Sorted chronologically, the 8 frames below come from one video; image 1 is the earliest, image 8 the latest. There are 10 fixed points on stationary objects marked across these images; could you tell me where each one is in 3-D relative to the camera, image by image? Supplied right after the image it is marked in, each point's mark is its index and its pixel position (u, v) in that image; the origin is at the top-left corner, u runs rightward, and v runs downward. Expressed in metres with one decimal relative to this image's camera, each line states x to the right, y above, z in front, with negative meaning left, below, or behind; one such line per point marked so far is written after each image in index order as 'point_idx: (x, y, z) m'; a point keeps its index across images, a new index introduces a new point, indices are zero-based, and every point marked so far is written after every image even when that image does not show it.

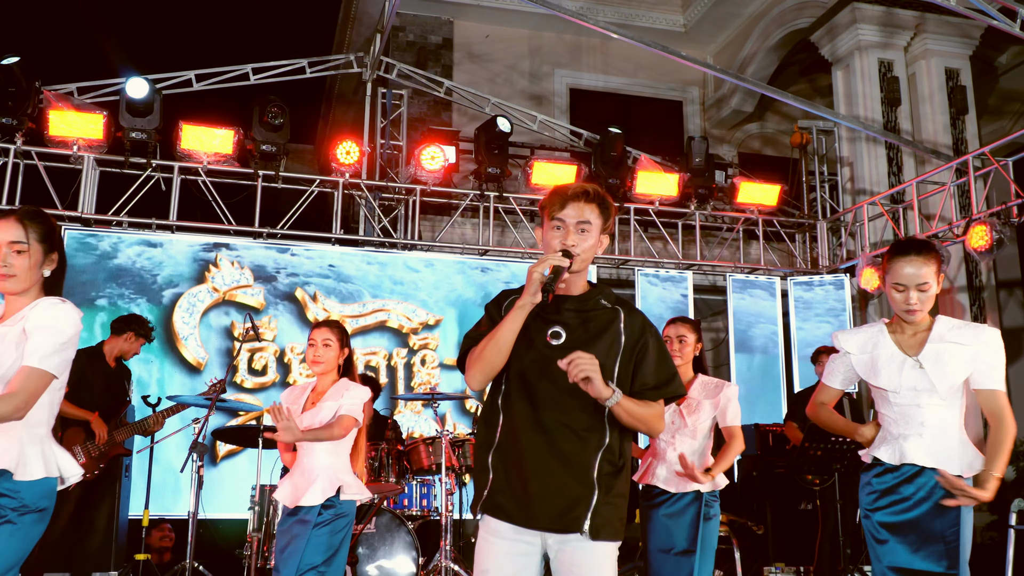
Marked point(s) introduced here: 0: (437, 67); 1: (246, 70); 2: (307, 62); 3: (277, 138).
0: (-1.0, +3.0, +13.6) m
1: (-2.3, +1.9, +8.4) m
2: (-1.8, +2.0, +8.7) m
3: (-1.9, +1.2, +8.0) m
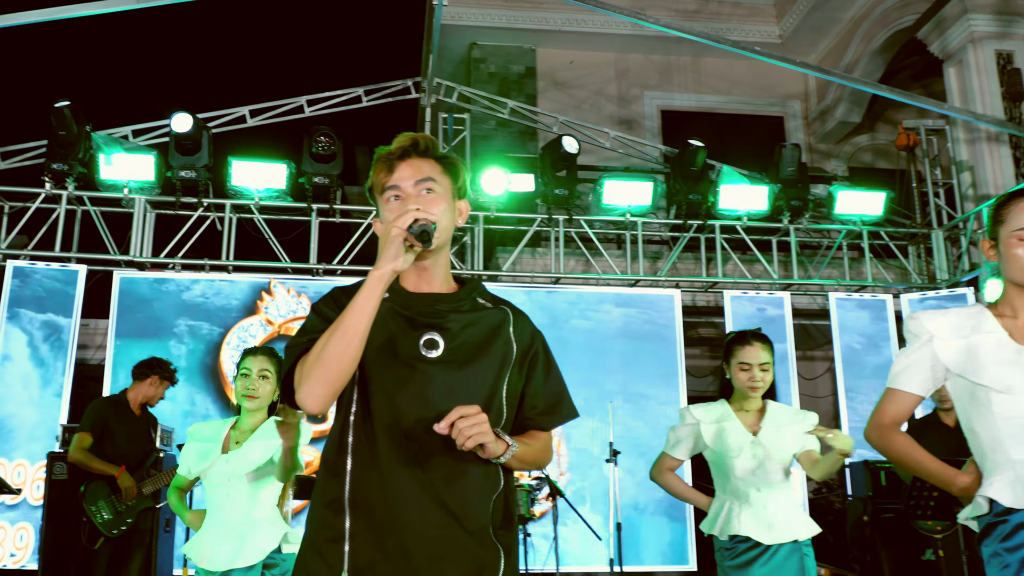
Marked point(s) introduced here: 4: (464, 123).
0: (+0.2, +2.6, +13.1) m
1: (-1.8, +1.5, +8.1) m
2: (-1.3, +1.7, +8.3) m
3: (-1.4, +0.9, +7.6) m
4: (-0.4, +1.5, +8.6) m
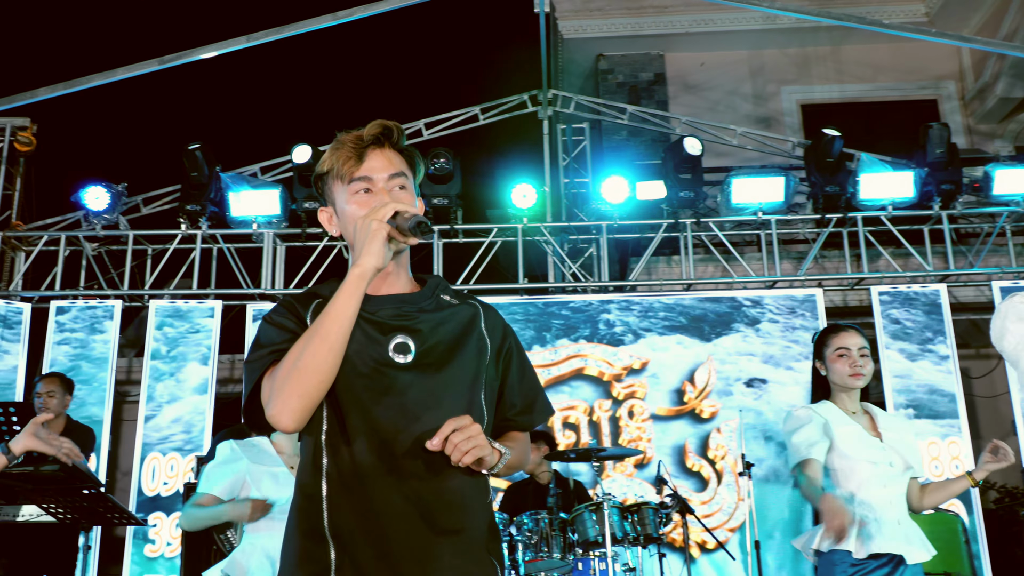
0: (+1.8, +2.4, +12.8) m
1: (-0.8, +1.4, +8.2) m
2: (-0.3, +1.5, +8.2) m
3: (-0.5, +0.8, +7.6) m
4: (+0.6, +1.3, +8.4) m
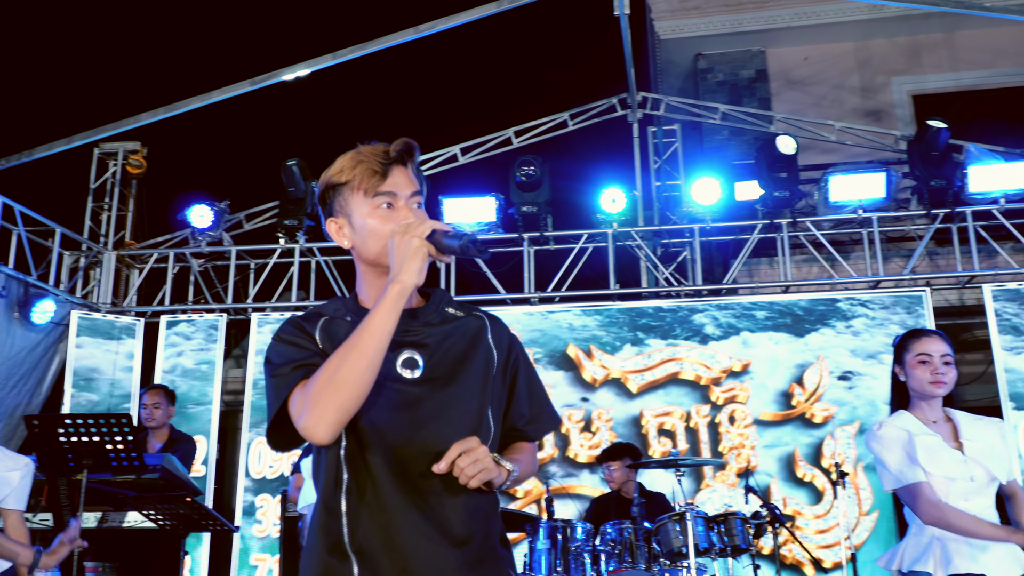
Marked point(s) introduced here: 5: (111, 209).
0: (+3.1, +2.4, +12.5) m
1: (0.0, +1.3, +8.2) m
2: (+0.5, +1.5, +8.2) m
3: (+0.2, +0.7, +7.6) m
4: (+1.4, +1.3, +8.3) m
5: (-3.2, +0.6, +7.8) m
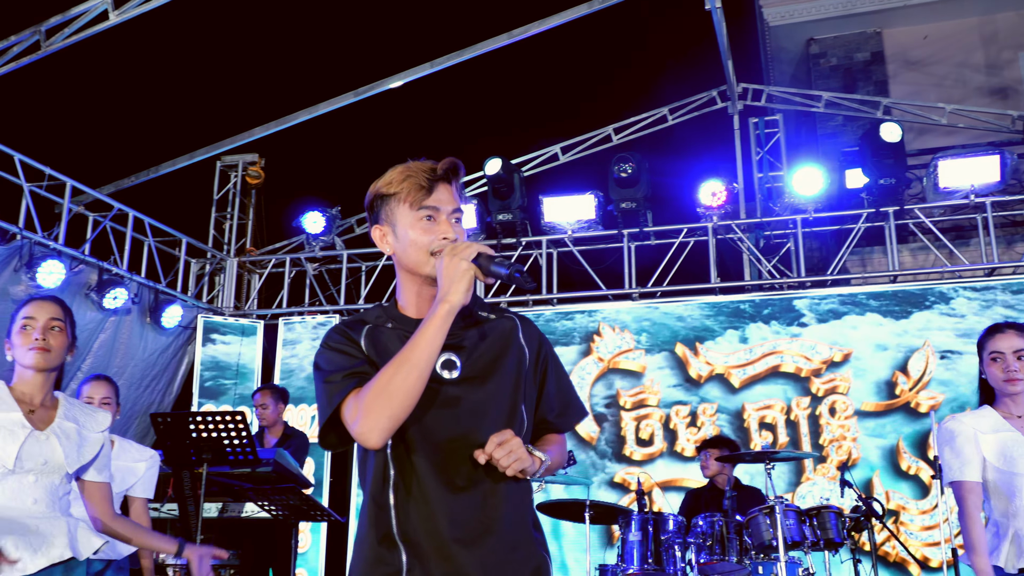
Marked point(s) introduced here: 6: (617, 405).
0: (+4.4, +2.5, +12.1) m
1: (+0.8, +1.3, +8.3) m
2: (+1.3, +1.5, +8.2) m
3: (+1.0, +0.7, +7.6) m
4: (+2.2, +1.4, +8.2) m
5: (-2.4, +0.6, +8.3) m
6: (+0.8, -0.9, +7.4) m
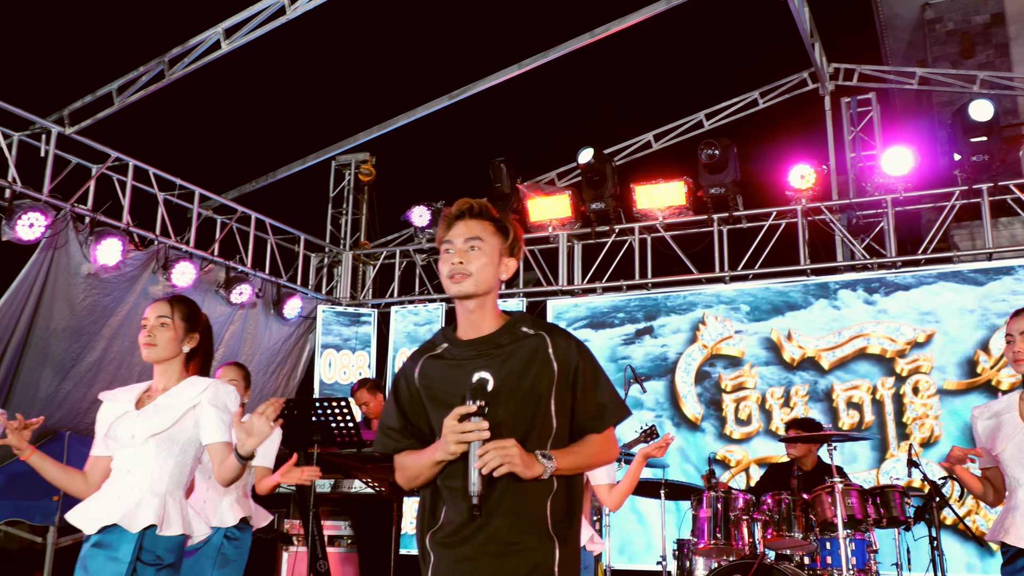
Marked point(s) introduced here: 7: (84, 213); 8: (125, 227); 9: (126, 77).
0: (+5.7, +2.8, +11.7) m
1: (+1.6, +1.5, +8.4) m
2: (+2.1, +1.7, +8.3) m
3: (+1.7, +0.9, +7.8) m
4: (+3.0, +1.6, +8.2) m
5: (-1.5, +0.7, +8.9) m
6: (+1.6, -0.8, +7.6) m
7: (-2.9, +0.5, +6.7) m
8: (-2.7, +0.4, +6.9) m
9: (-2.6, +1.4, +6.6) m
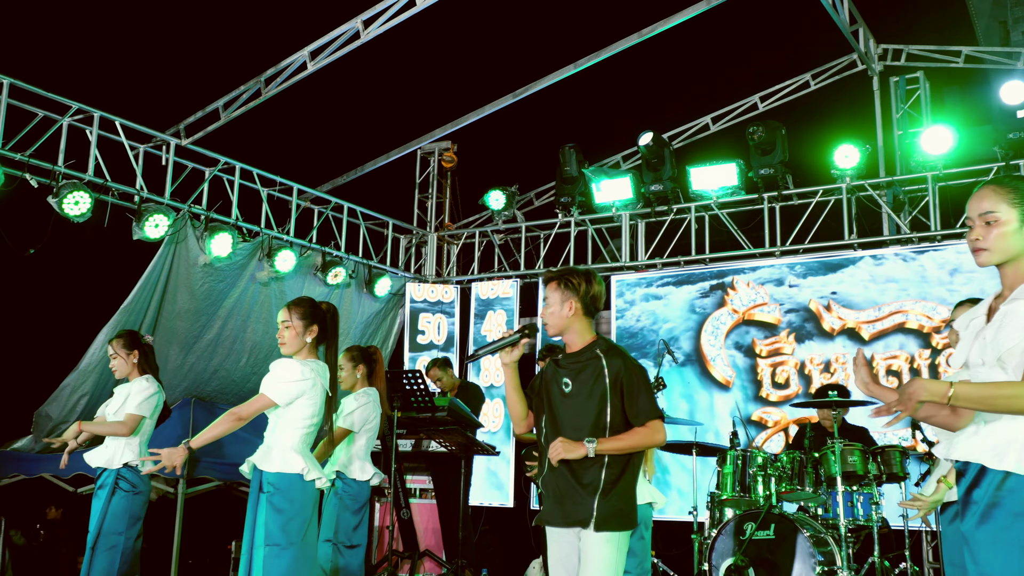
0: (+6.6, +3.3, +11.7) m
1: (+2.2, +1.7, +9.0) m
2: (+2.7, +1.9, +8.8) m
3: (+2.2, +1.1, +8.3) m
4: (+3.5, +1.8, +8.5) m
5: (-0.8, +0.9, +9.8) m
6: (+2.1, -0.5, +8.2) m
7: (-2.5, +0.6, +7.8) m
8: (-2.3, +0.5, +8.0) m
9: (-2.2, +1.5, +7.6) m
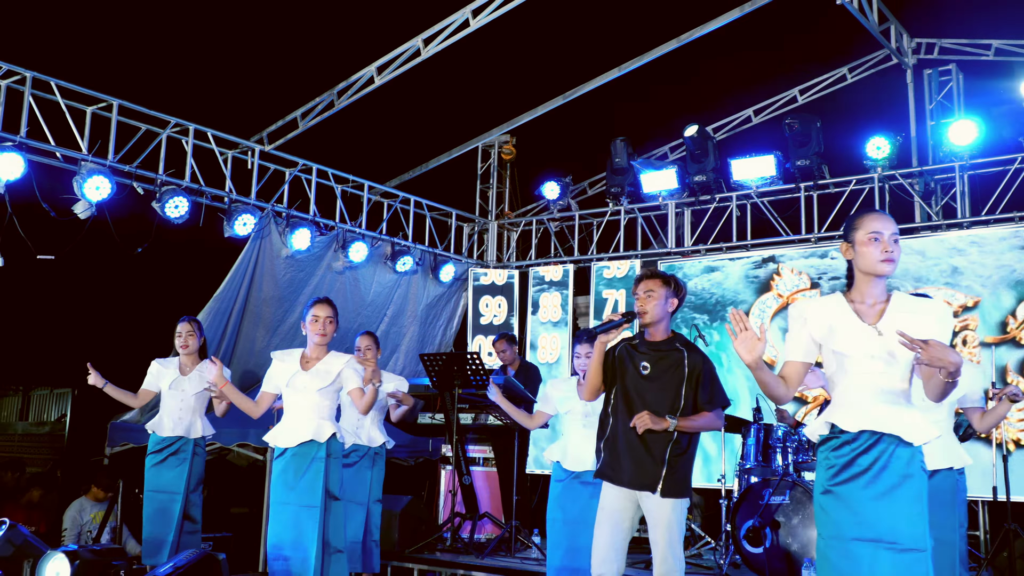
0: (+7.3, +3.6, +11.8) m
1: (+2.7, +1.9, +9.5) m
2: (+3.2, +2.1, +9.2) m
3: (+2.7, +1.2, +8.9) m
4: (+4.0, +2.0, +8.9) m
5: (-0.3, +1.0, +10.6) m
6: (+2.6, -0.4, +8.8) m
7: (-2.1, +0.7, +8.7) m
8: (-1.8, +0.6, +8.9) m
9: (-1.8, +1.6, +8.5) m
